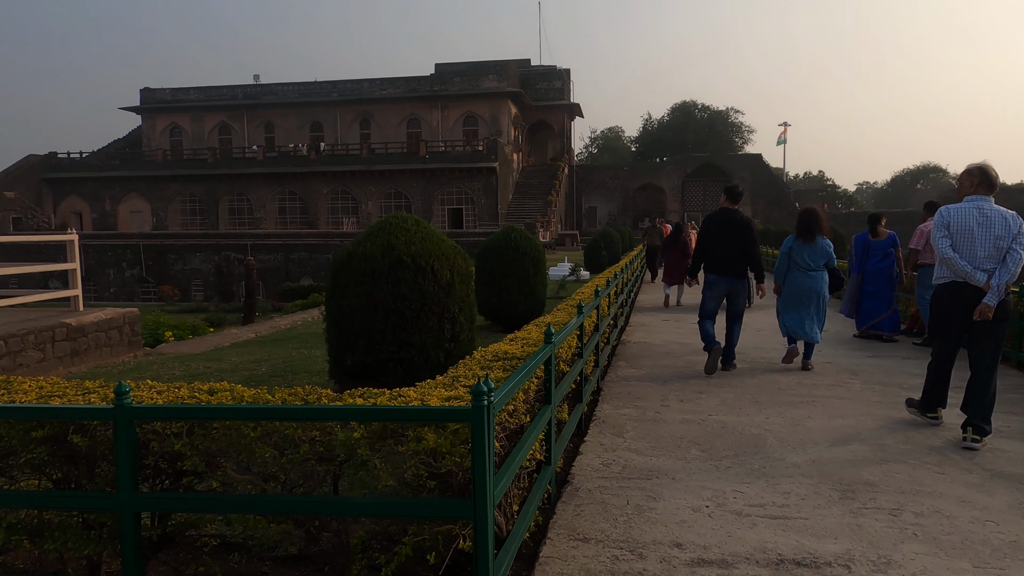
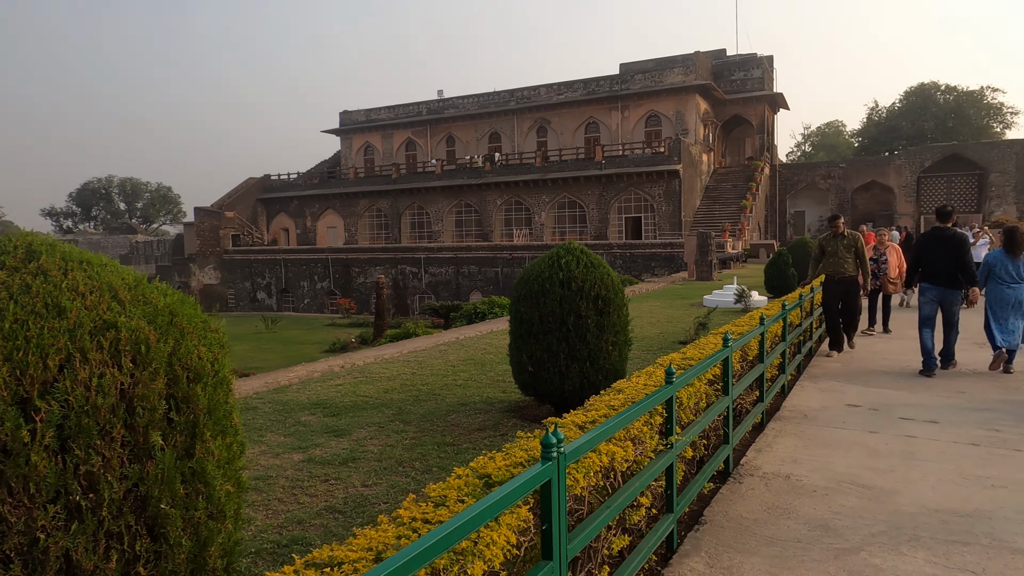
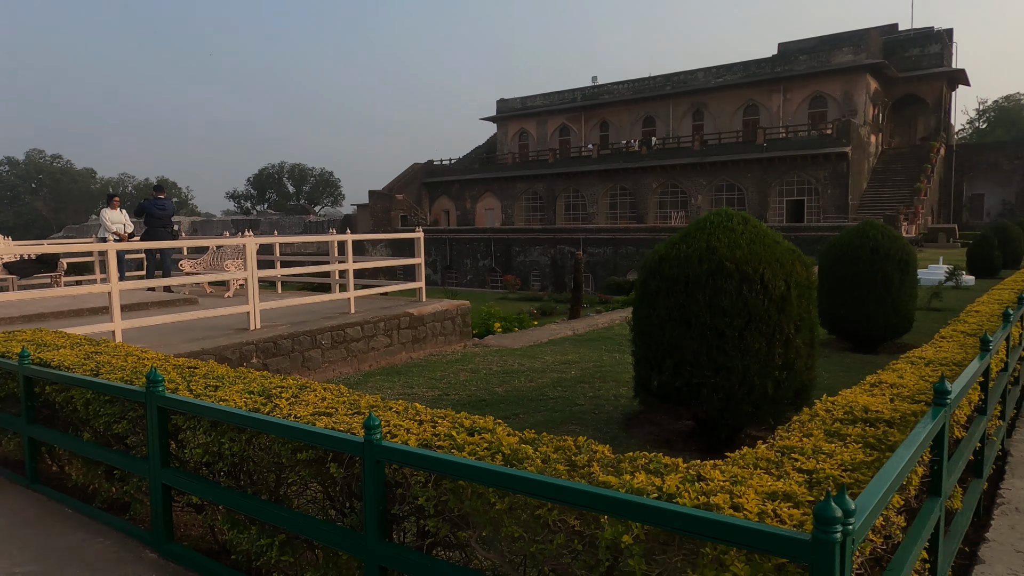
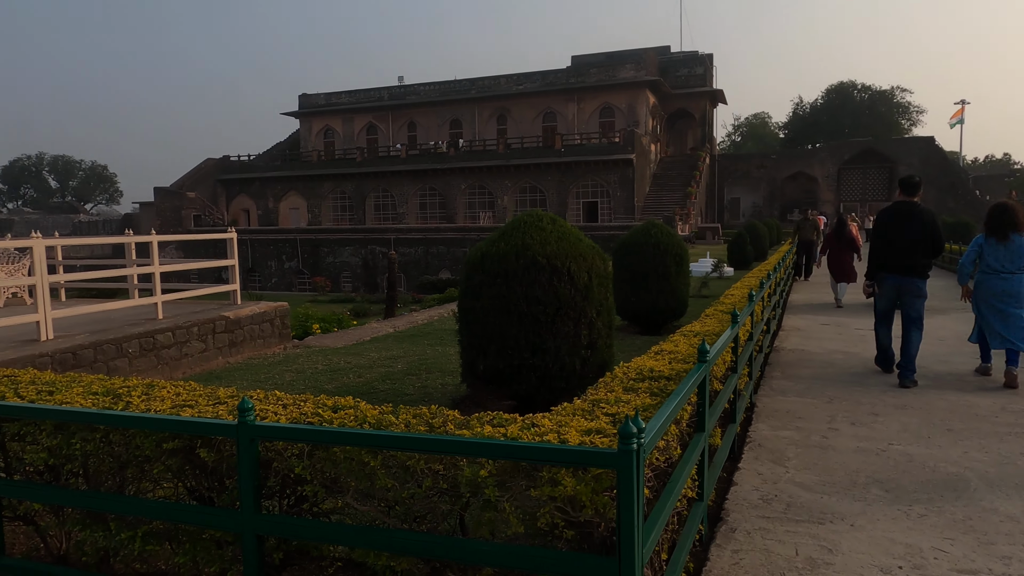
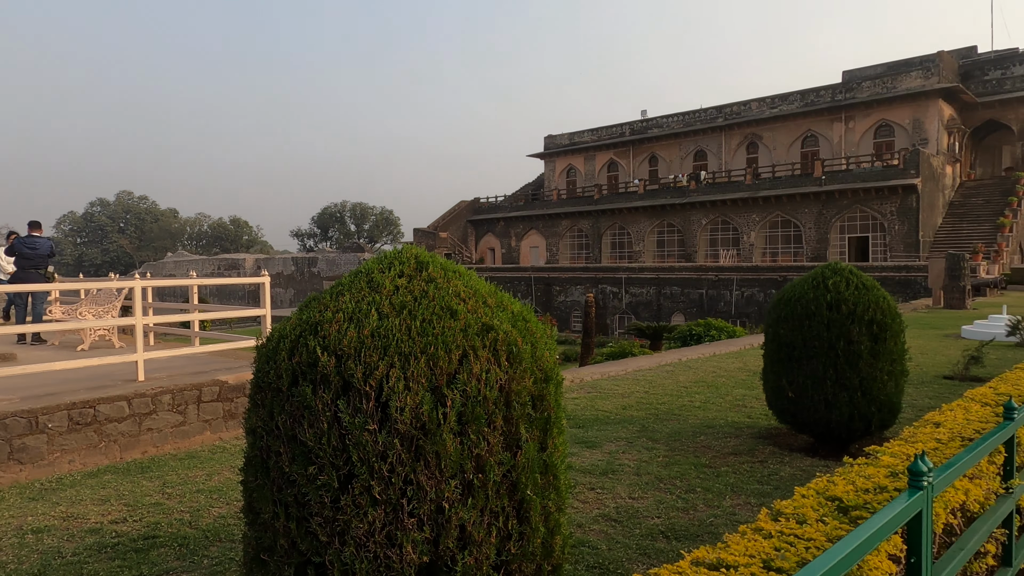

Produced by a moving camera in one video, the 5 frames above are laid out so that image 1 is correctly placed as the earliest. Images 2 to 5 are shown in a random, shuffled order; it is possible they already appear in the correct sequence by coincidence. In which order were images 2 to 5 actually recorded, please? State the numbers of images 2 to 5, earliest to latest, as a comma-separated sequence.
4, 3, 5, 2
